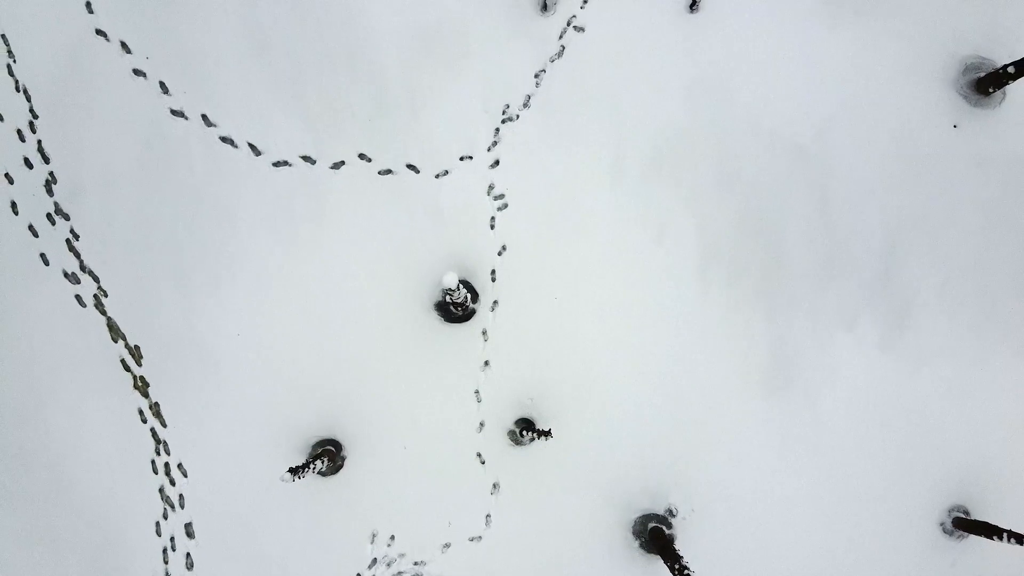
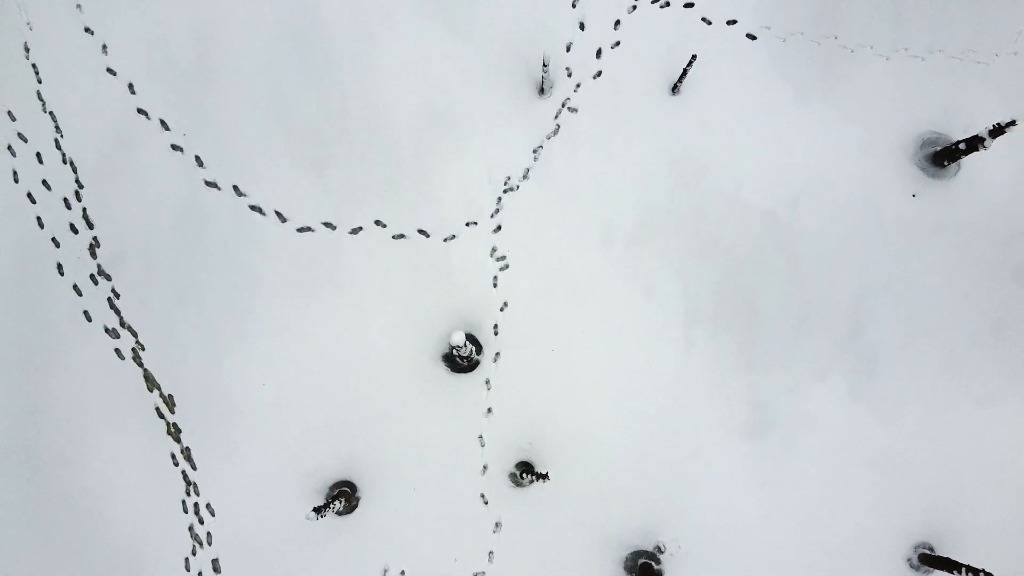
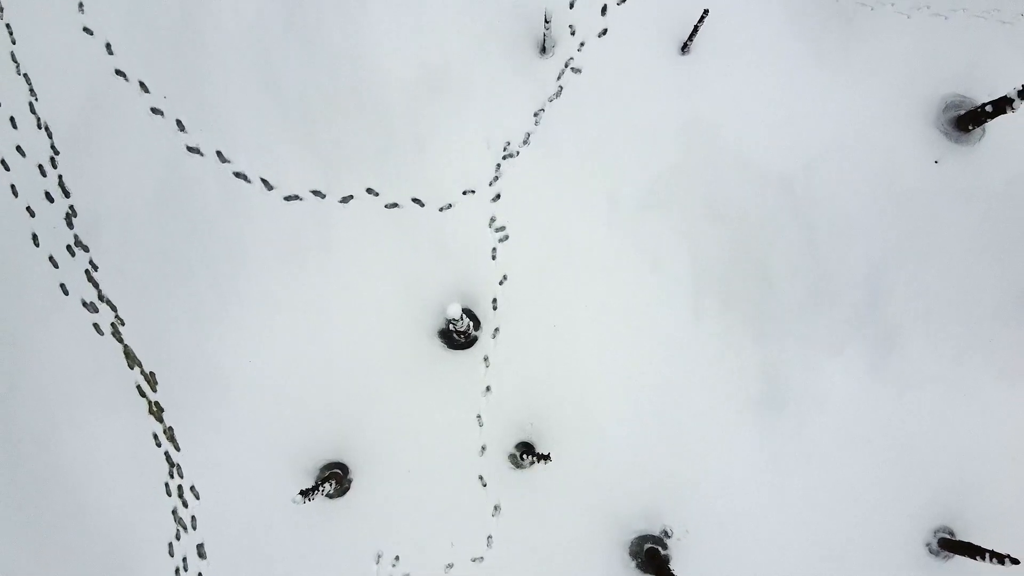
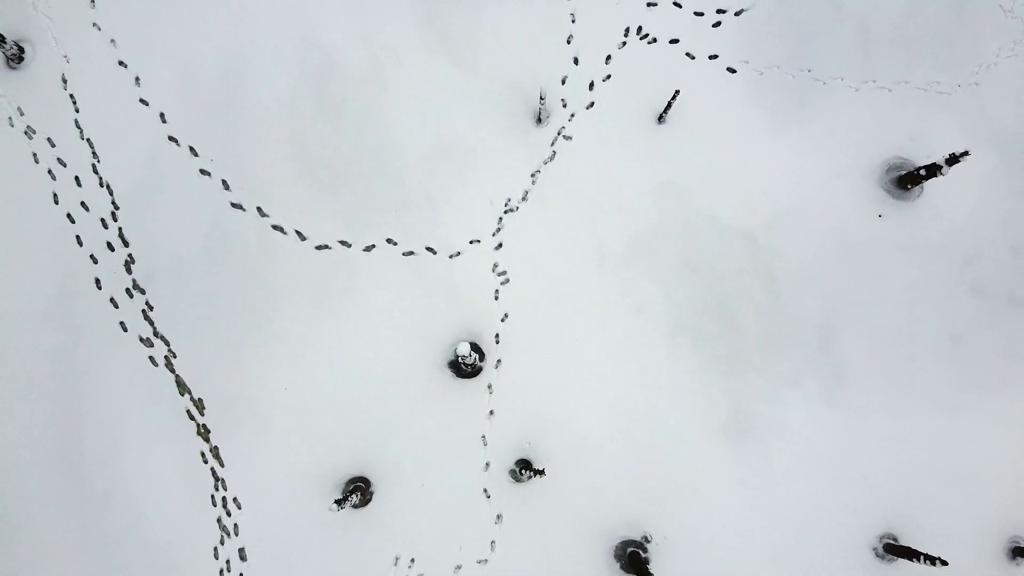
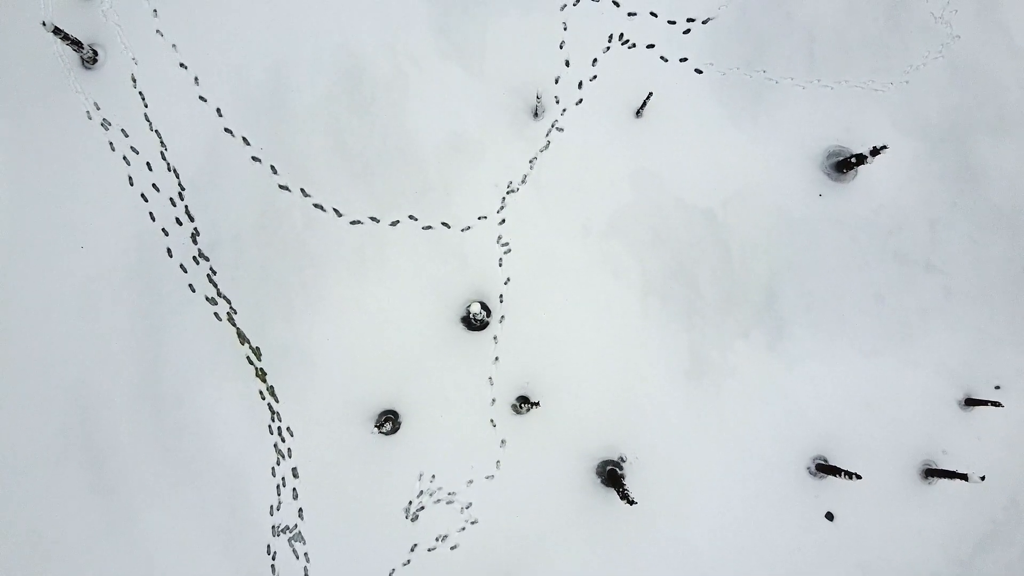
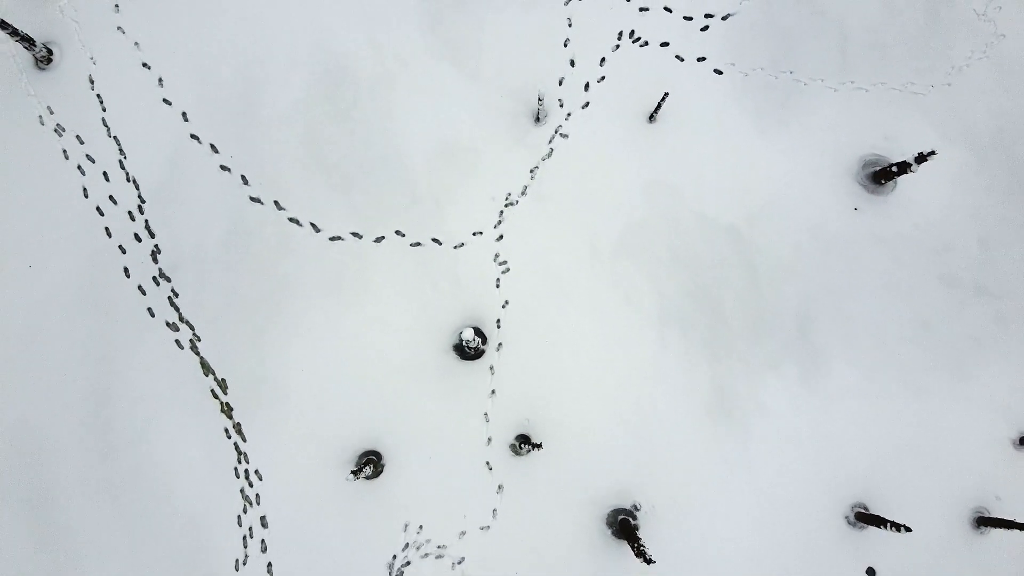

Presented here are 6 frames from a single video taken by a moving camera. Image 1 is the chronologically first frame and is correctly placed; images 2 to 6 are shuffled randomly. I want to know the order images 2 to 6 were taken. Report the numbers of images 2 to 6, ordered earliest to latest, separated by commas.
3, 2, 4, 6, 5
